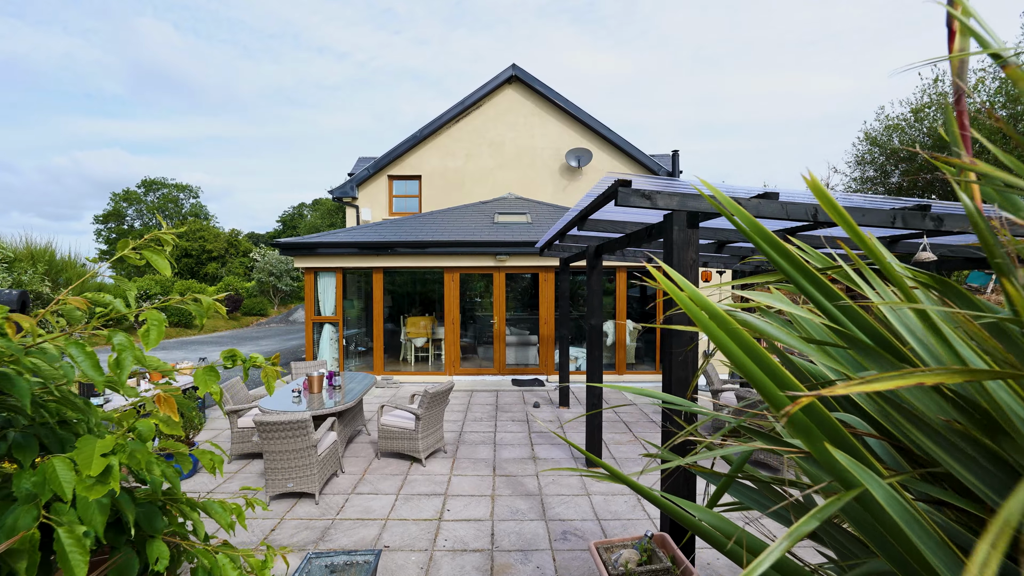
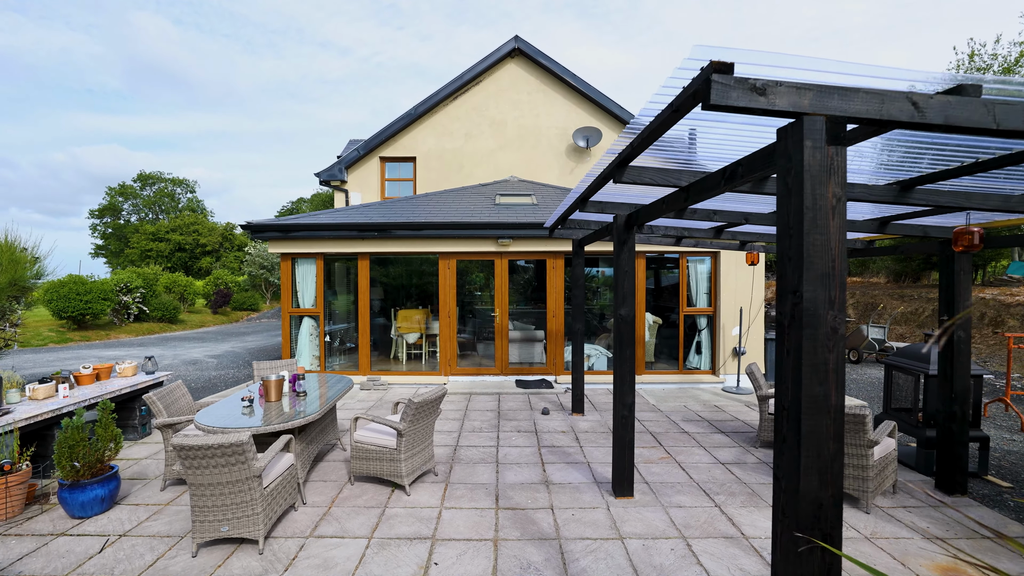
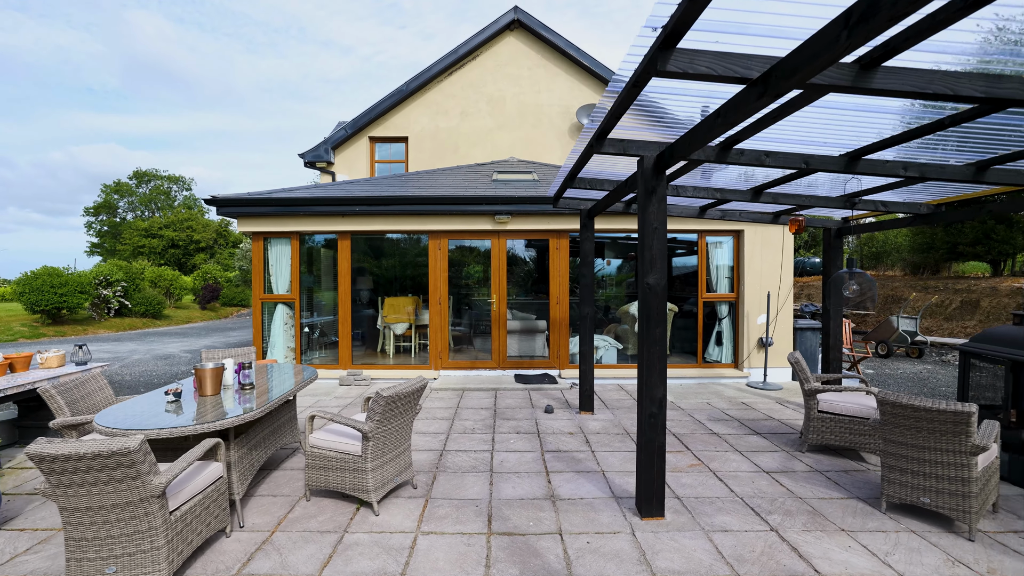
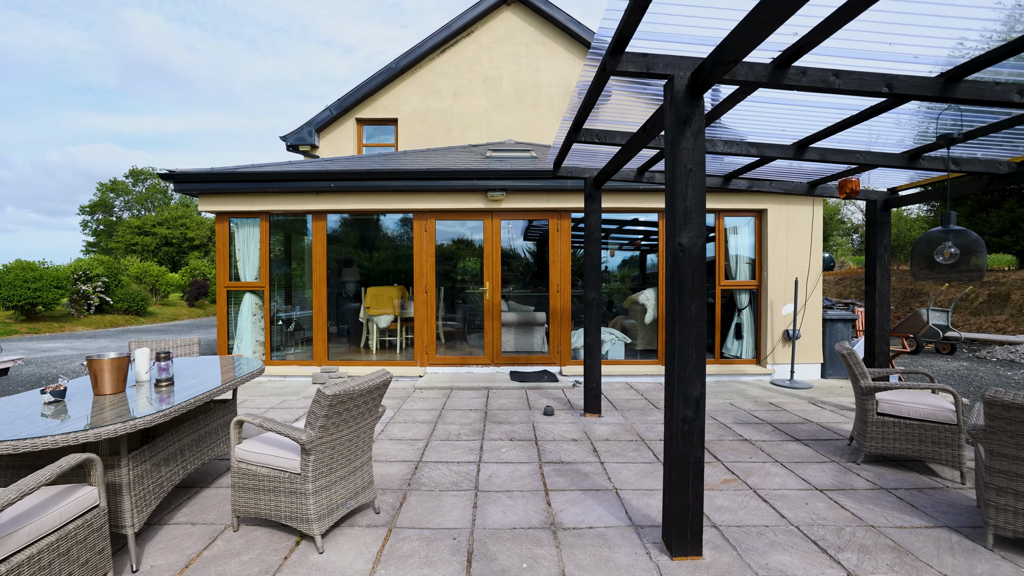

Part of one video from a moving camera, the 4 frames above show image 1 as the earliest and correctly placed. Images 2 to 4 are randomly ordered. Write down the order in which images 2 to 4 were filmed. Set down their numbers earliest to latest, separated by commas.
2, 3, 4
